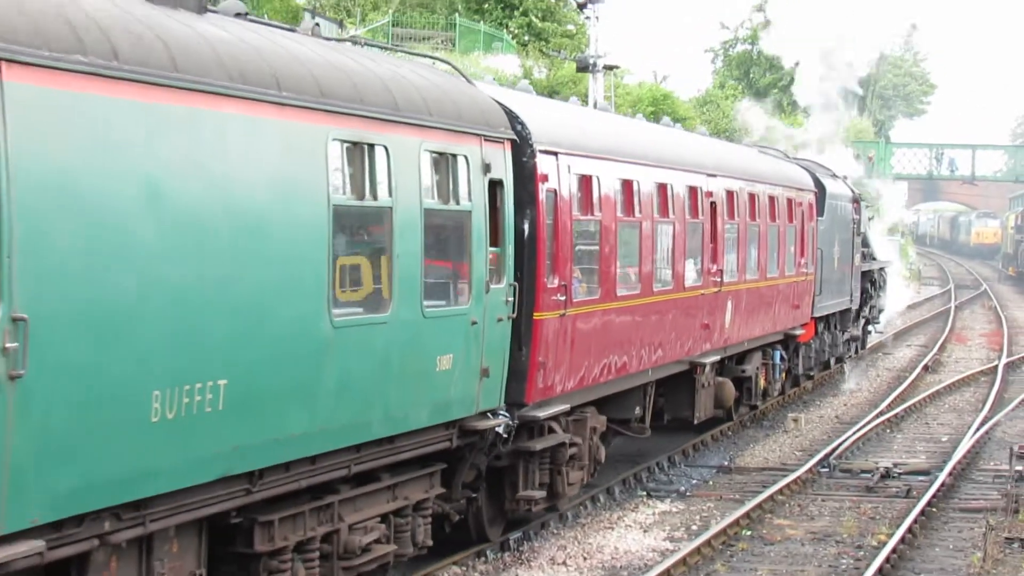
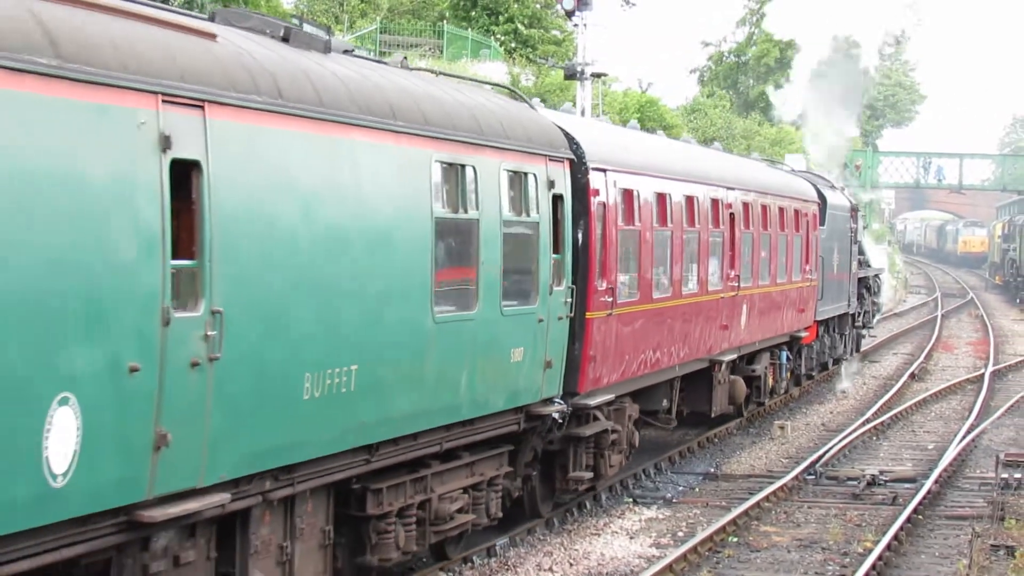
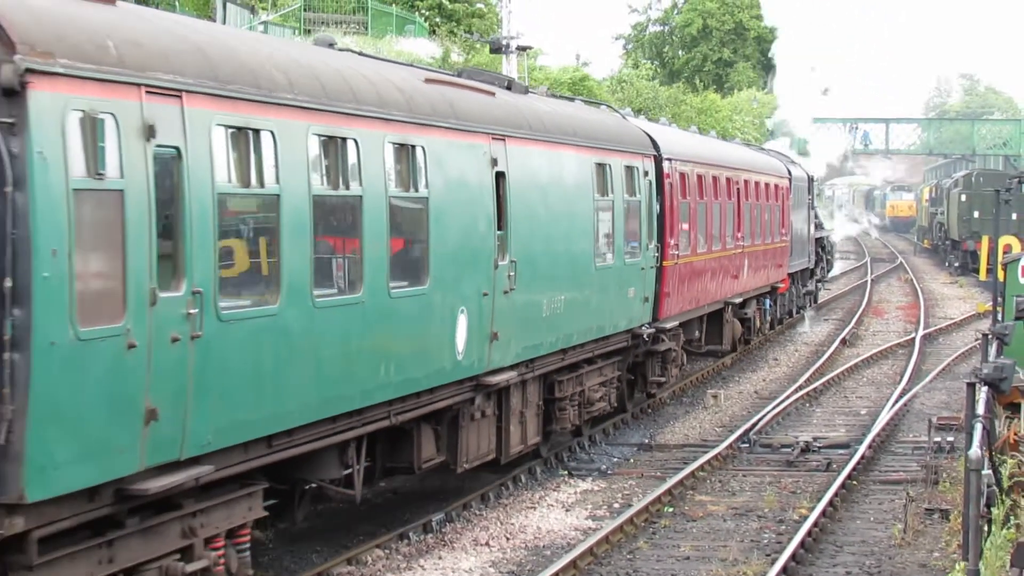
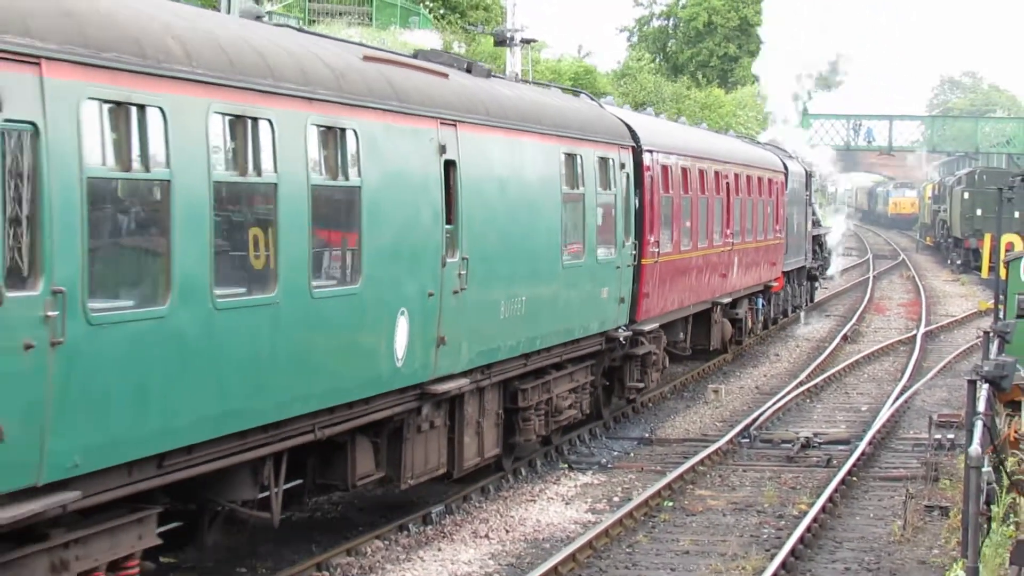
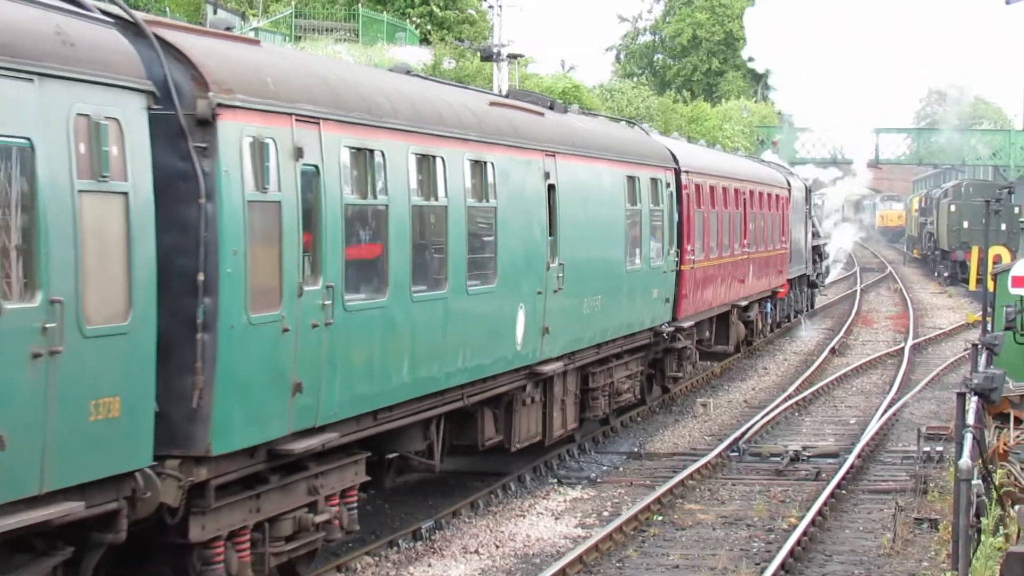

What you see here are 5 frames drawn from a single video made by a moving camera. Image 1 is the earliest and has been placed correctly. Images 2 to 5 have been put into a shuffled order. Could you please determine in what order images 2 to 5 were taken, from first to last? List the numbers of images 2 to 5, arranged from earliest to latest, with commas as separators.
2, 4, 3, 5
